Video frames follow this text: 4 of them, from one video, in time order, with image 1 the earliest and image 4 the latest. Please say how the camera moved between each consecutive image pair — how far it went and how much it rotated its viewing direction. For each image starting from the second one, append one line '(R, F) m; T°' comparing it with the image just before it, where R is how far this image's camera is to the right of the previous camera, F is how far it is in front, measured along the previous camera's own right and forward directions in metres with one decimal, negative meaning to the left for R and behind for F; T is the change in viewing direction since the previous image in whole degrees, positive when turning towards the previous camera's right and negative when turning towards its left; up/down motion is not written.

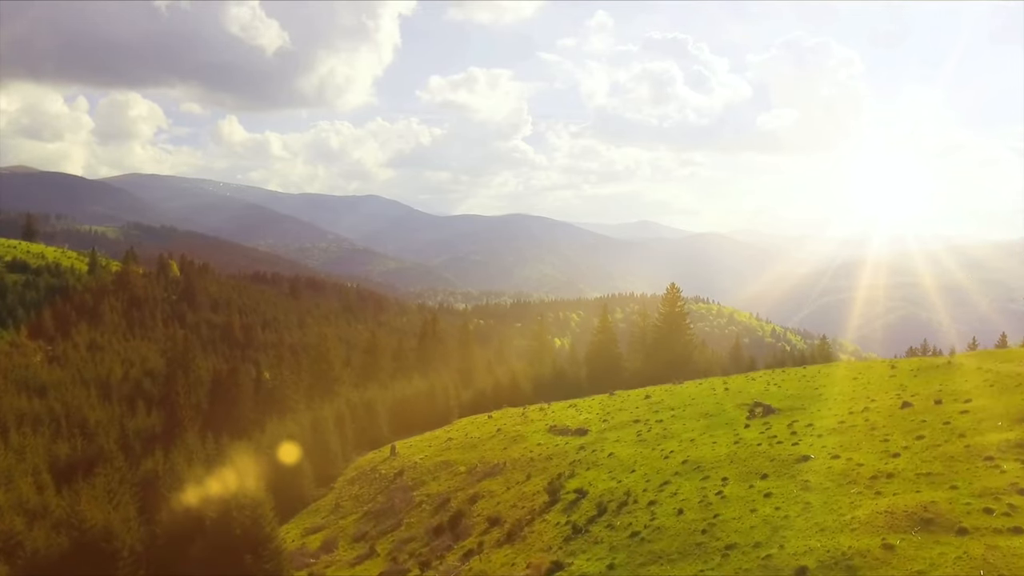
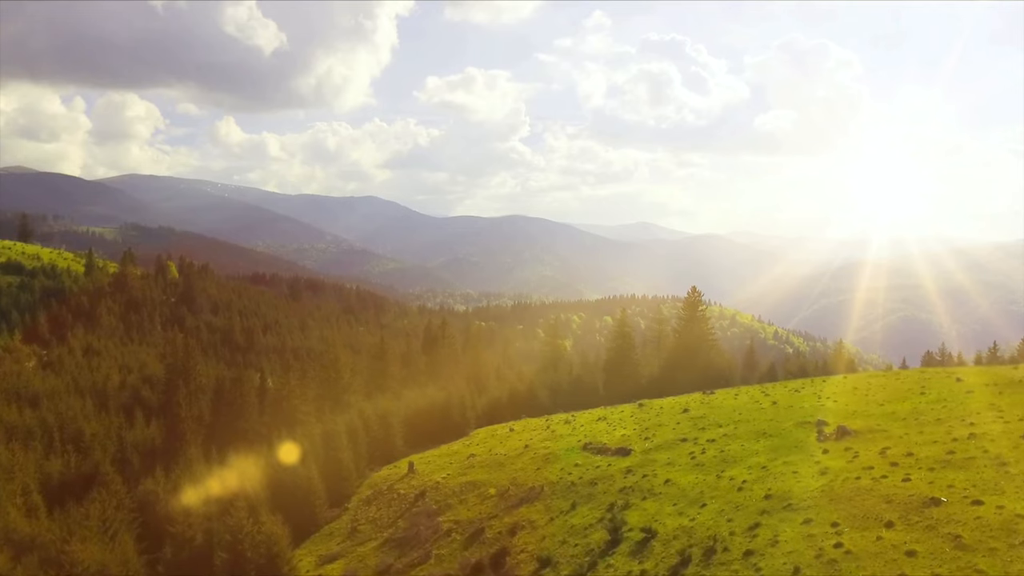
(-3.2, +5.0) m; 0°
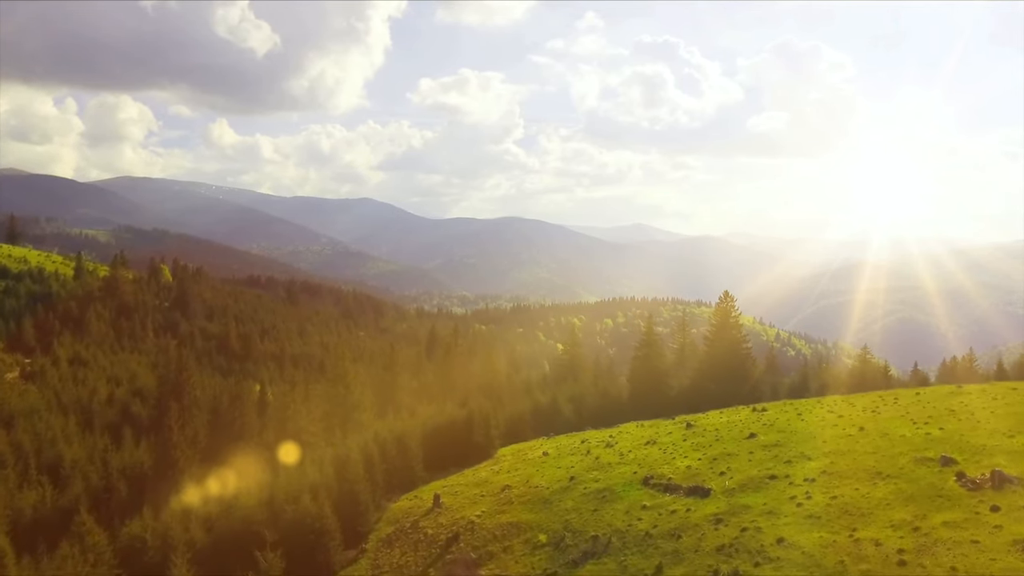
(-4.3, +8.7) m; 0°
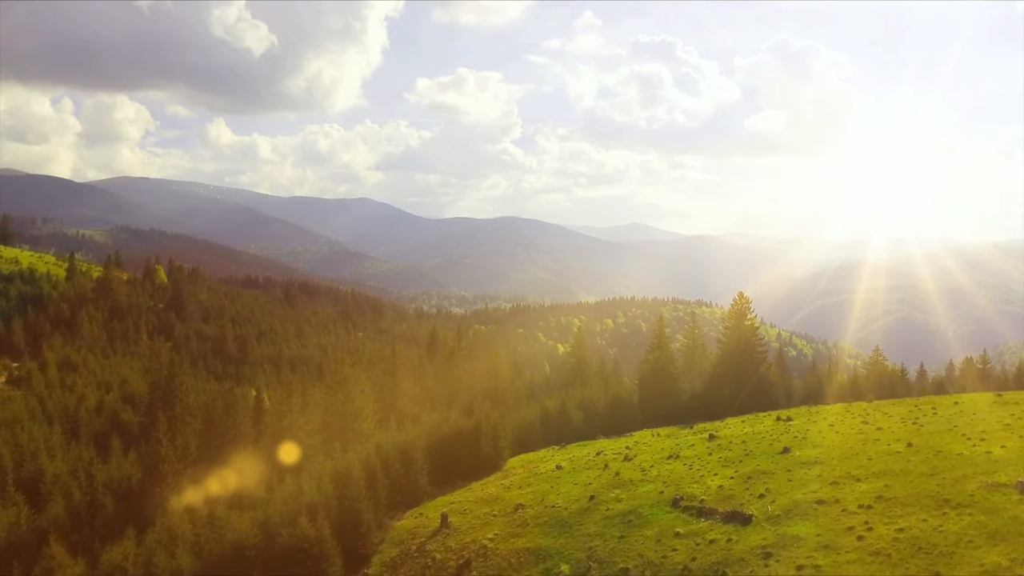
(-1.4, +4.6) m; 0°
